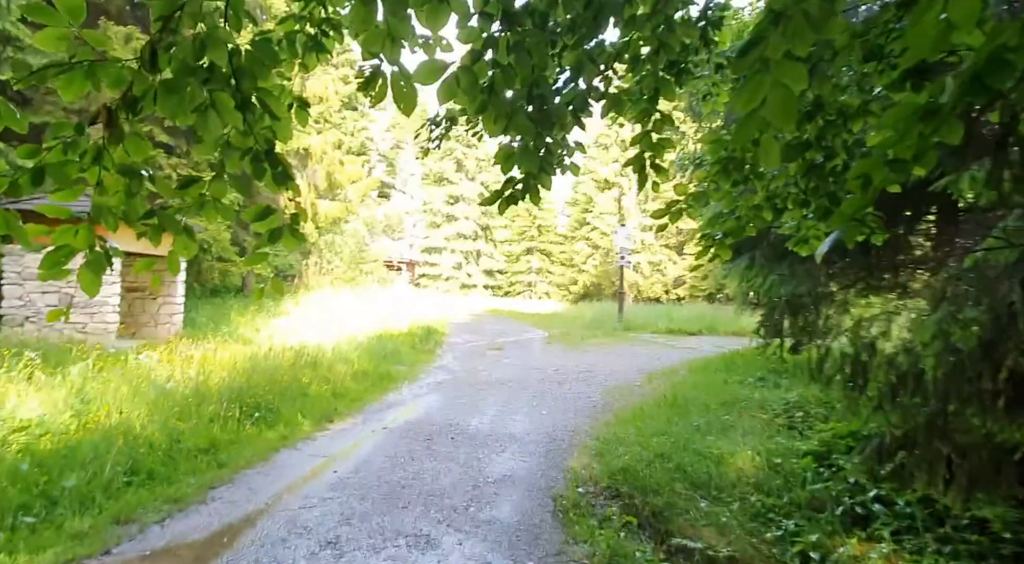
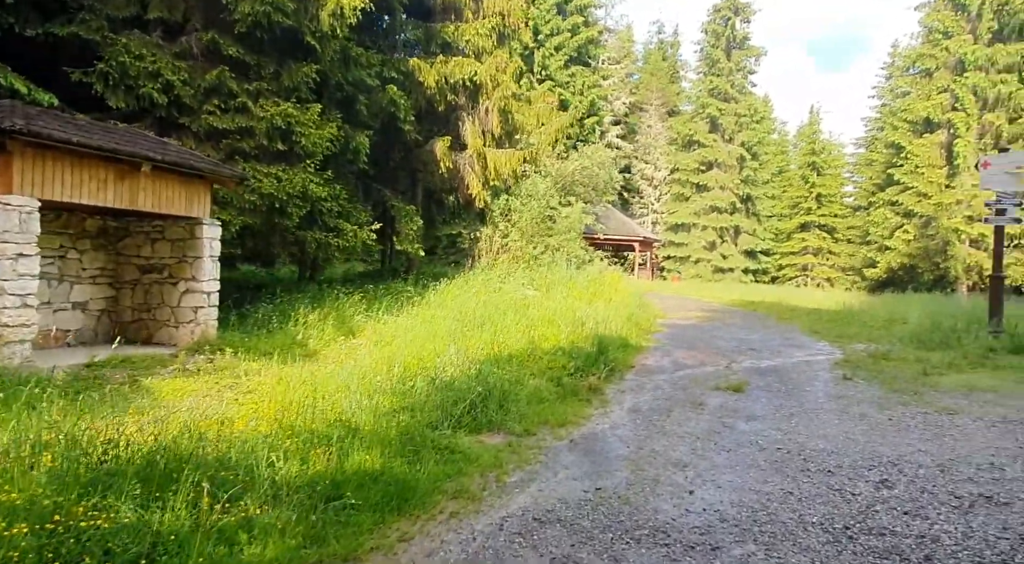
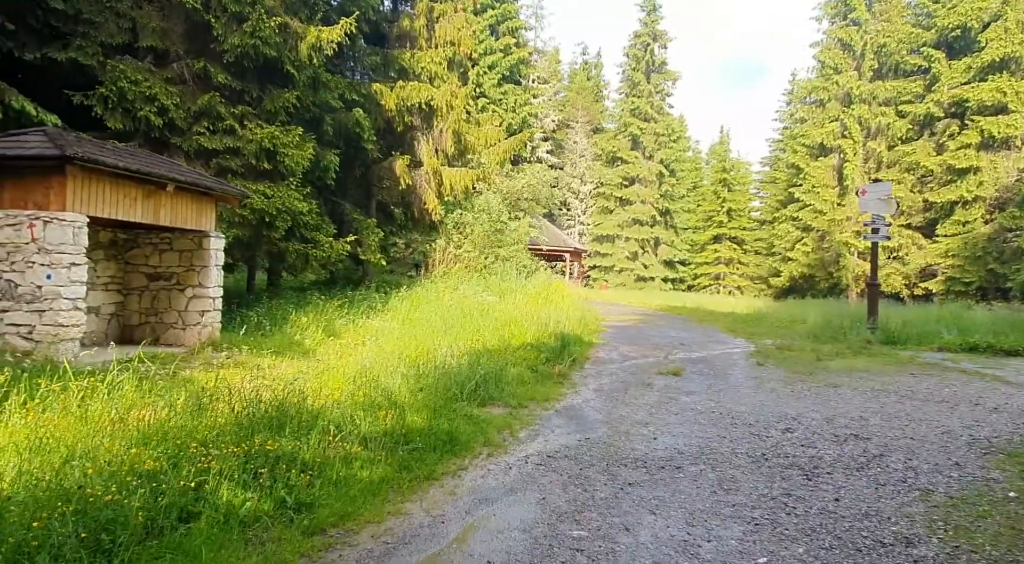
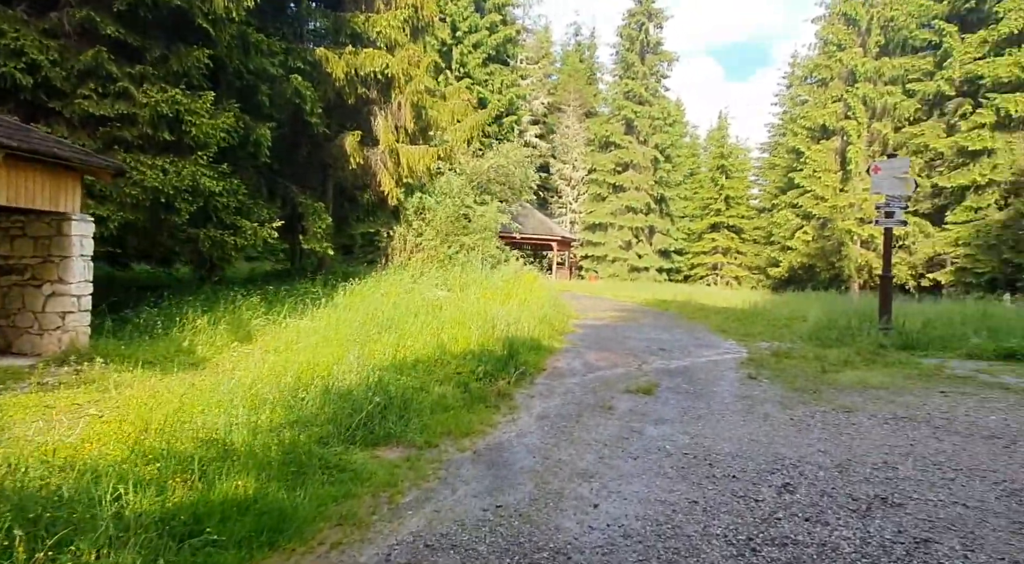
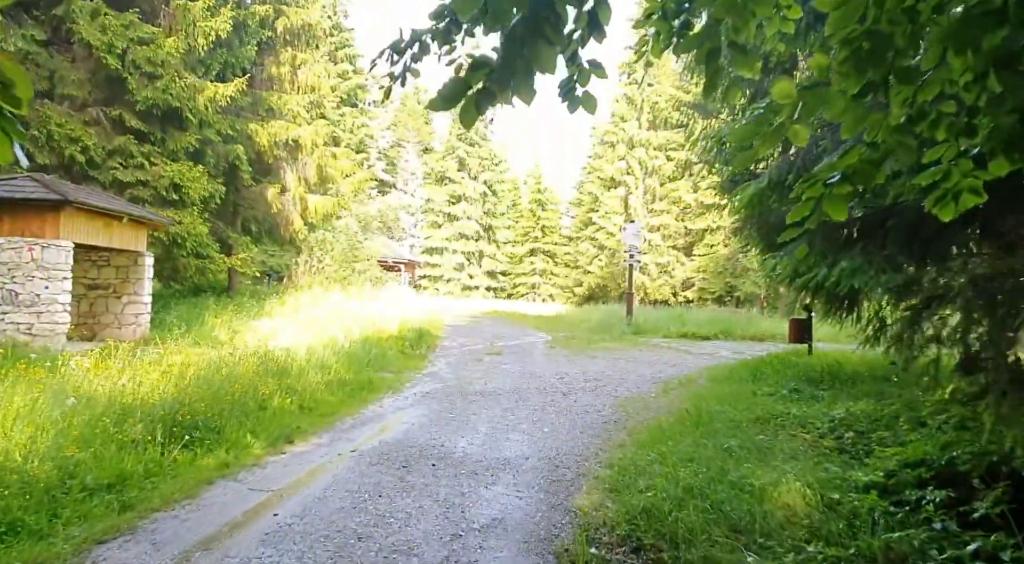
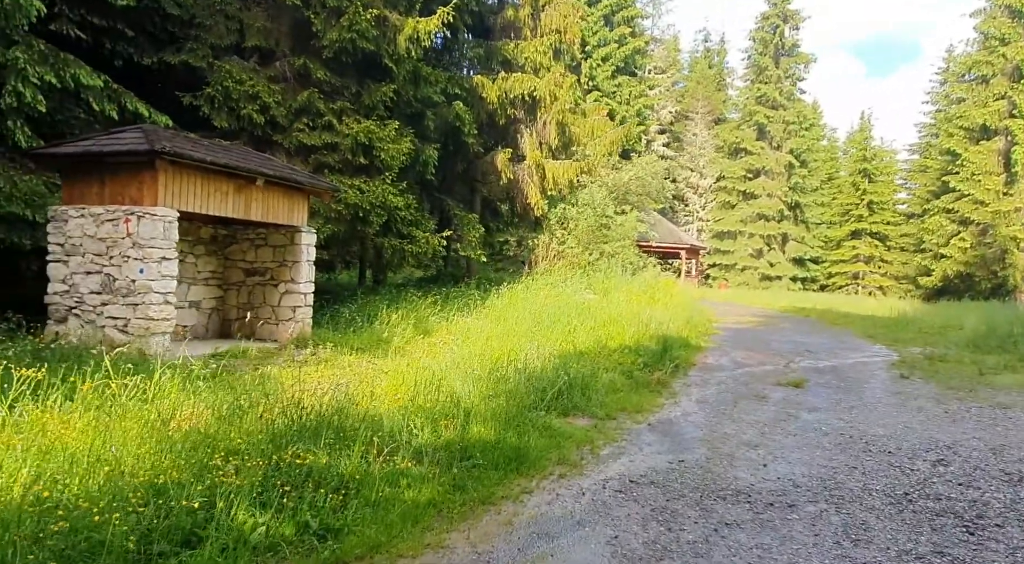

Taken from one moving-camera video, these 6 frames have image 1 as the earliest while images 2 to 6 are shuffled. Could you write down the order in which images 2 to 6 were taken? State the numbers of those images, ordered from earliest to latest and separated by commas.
5, 3, 6, 2, 4
